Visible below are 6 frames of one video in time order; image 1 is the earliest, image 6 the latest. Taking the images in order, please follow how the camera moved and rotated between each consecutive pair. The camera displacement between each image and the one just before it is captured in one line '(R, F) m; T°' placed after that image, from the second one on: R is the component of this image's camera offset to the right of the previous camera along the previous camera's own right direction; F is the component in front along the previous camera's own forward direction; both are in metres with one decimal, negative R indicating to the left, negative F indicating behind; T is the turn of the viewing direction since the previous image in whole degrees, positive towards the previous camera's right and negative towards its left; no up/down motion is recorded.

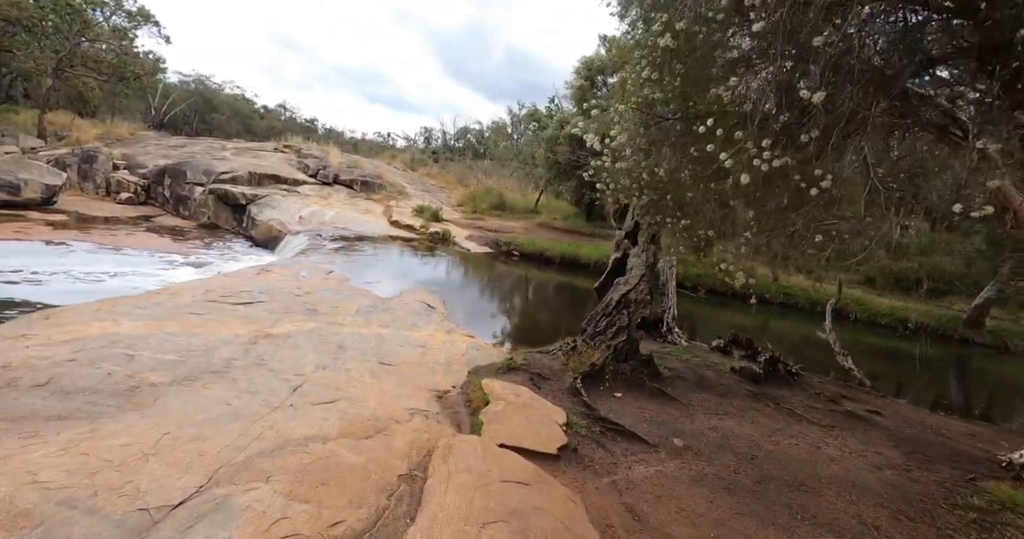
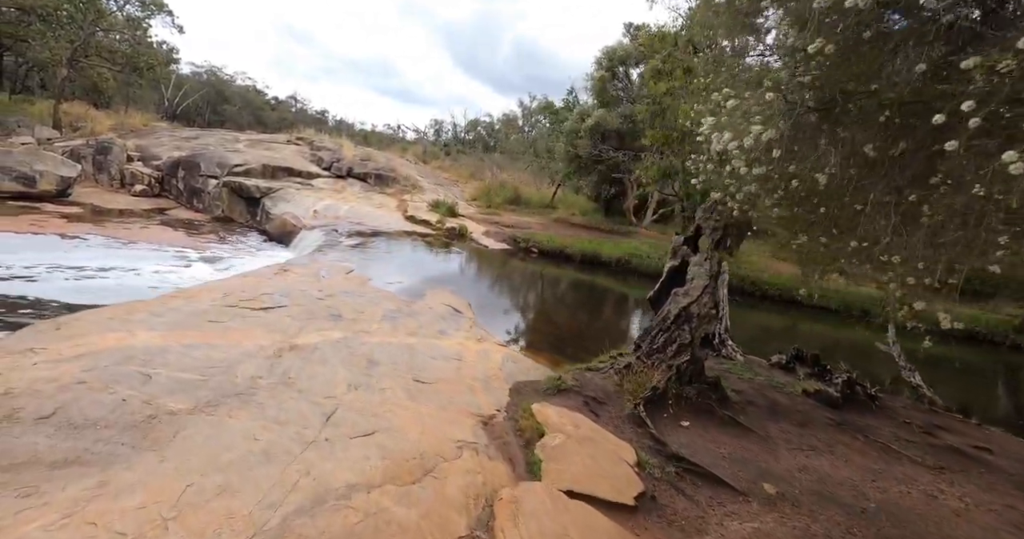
(-0.3, +0.4) m; -1°
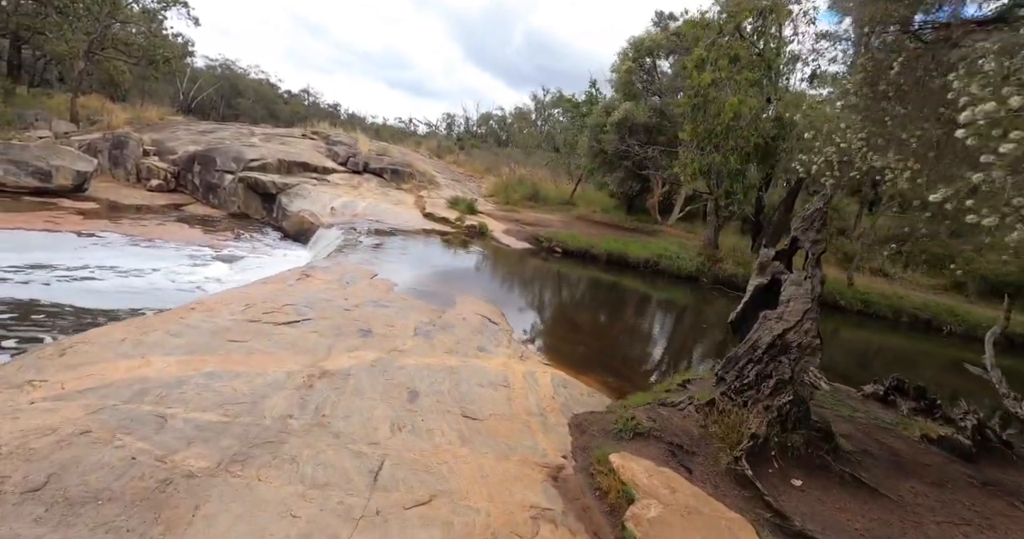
(-0.3, +0.5) m; -1°
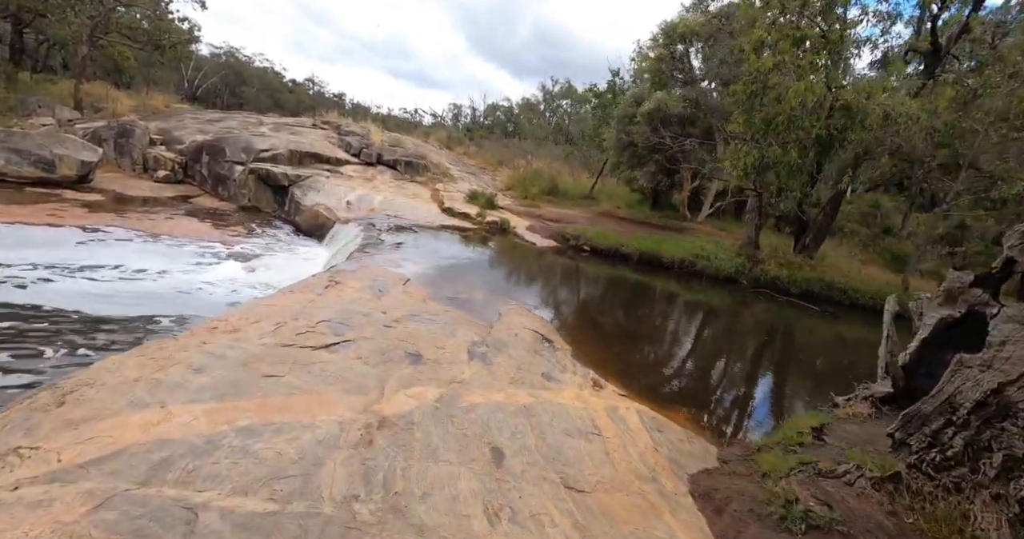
(-0.6, +0.7) m; 0°
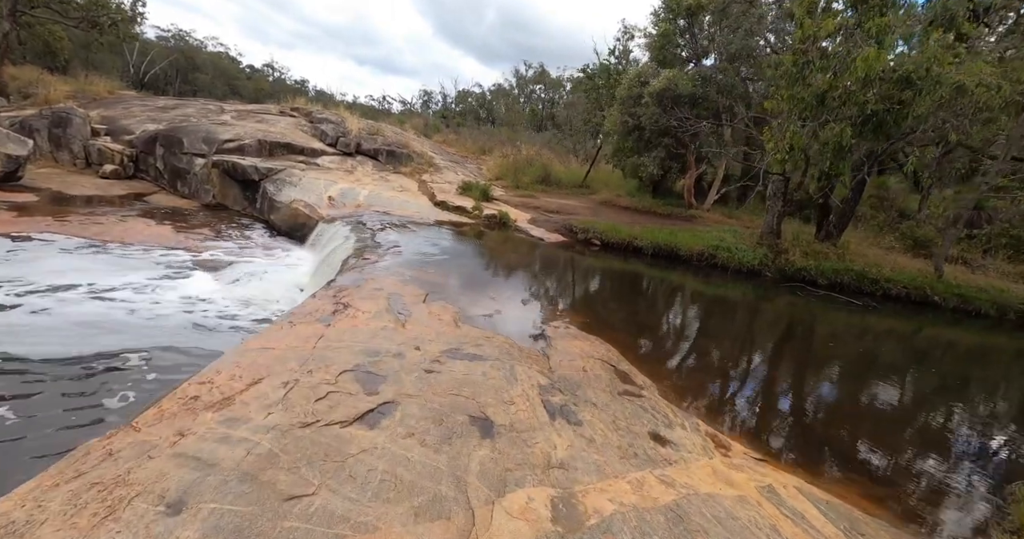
(-0.8, +1.2) m; +3°
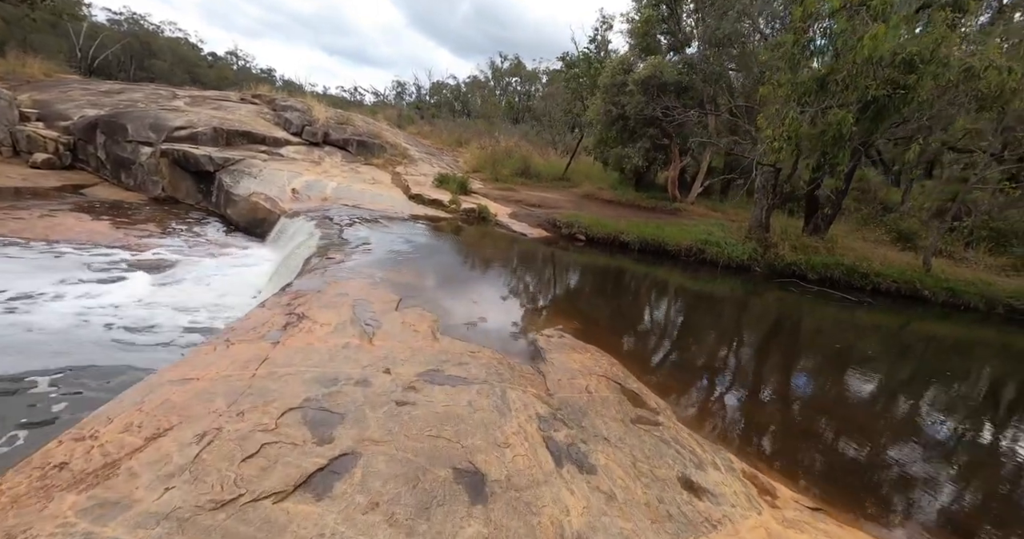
(-0.1, +0.7) m; +3°
